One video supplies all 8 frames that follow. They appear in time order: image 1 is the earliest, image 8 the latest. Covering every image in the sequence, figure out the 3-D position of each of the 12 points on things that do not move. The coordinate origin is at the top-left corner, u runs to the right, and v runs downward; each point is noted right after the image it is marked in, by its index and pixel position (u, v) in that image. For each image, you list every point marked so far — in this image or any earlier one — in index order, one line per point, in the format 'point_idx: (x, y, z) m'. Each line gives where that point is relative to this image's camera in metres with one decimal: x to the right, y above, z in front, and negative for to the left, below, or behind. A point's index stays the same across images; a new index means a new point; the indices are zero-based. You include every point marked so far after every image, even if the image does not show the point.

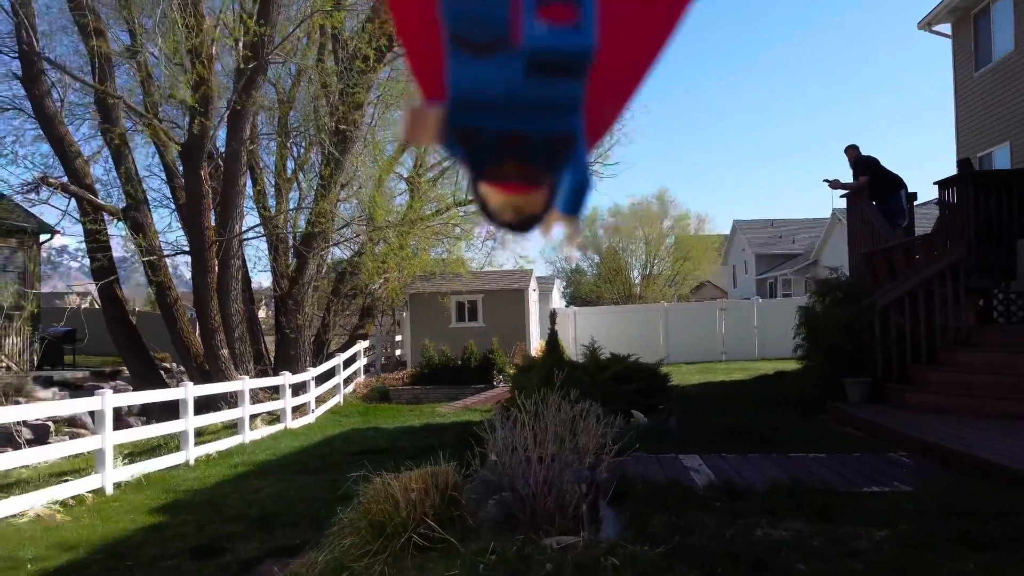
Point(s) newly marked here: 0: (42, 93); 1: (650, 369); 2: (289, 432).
0: (-6.3, +2.6, +10.5) m
1: (+1.1, -0.7, +6.5) m
2: (-2.7, -1.7, +9.4) m
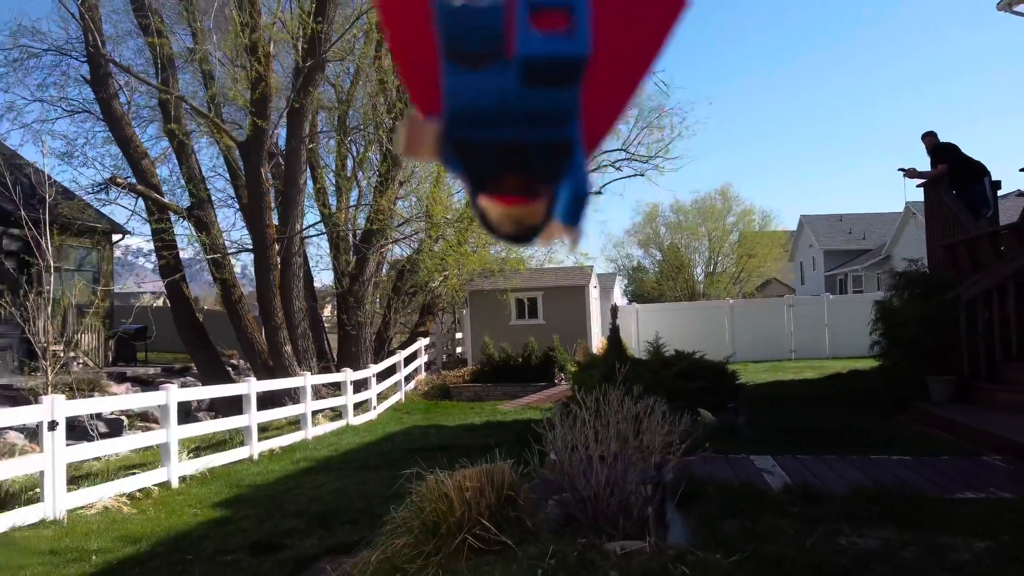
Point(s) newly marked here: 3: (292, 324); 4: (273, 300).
0: (-5.5, +2.6, +10.8) m
1: (+1.6, -0.6, +6.2) m
2: (-1.9, -1.7, +9.5) m
3: (-3.1, -0.5, +11.3) m
4: (-3.3, -0.2, +11.0) m
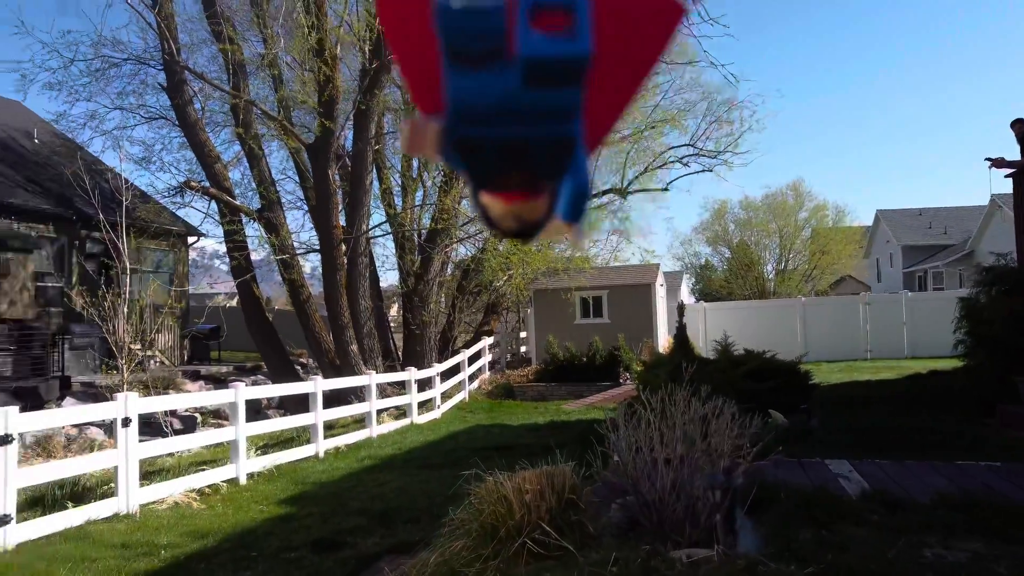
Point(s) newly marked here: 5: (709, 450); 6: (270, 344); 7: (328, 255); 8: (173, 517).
0: (-4.6, +2.6, +11.1) m
1: (+2.1, -0.6, +6.0) m
2: (-1.2, -1.7, +9.5) m
3: (-2.2, -0.5, +11.4) m
4: (-2.4, -0.2, +11.2) m
5: (+0.8, -0.7, +3.3) m
6: (-3.8, -0.9, +12.3) m
7: (-2.5, +0.4, +10.6) m
8: (-2.1, -1.4, +4.9) m
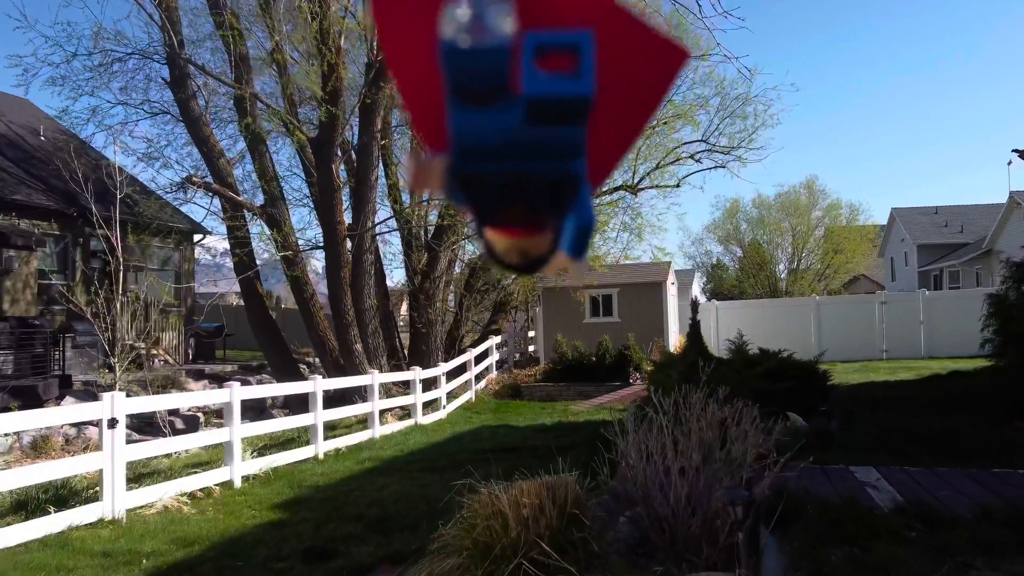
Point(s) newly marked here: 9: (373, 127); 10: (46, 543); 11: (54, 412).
0: (-4.5, +2.7, +10.9) m
1: (+2.1, -0.6, +5.7) m
2: (-1.1, -1.6, +9.3) m
3: (-2.1, -0.5, +11.2) m
4: (-2.3, -0.1, +11.0) m
5: (+0.8, -0.7, +3.0) m
6: (-3.7, -0.9, +12.1) m
7: (-2.4, +0.5, +10.3) m
8: (-2.1, -1.4, +4.7) m
9: (-1.5, +1.7, +8.5) m
10: (-2.5, -1.4, +4.2) m
11: (-2.7, -0.7, +4.7) m
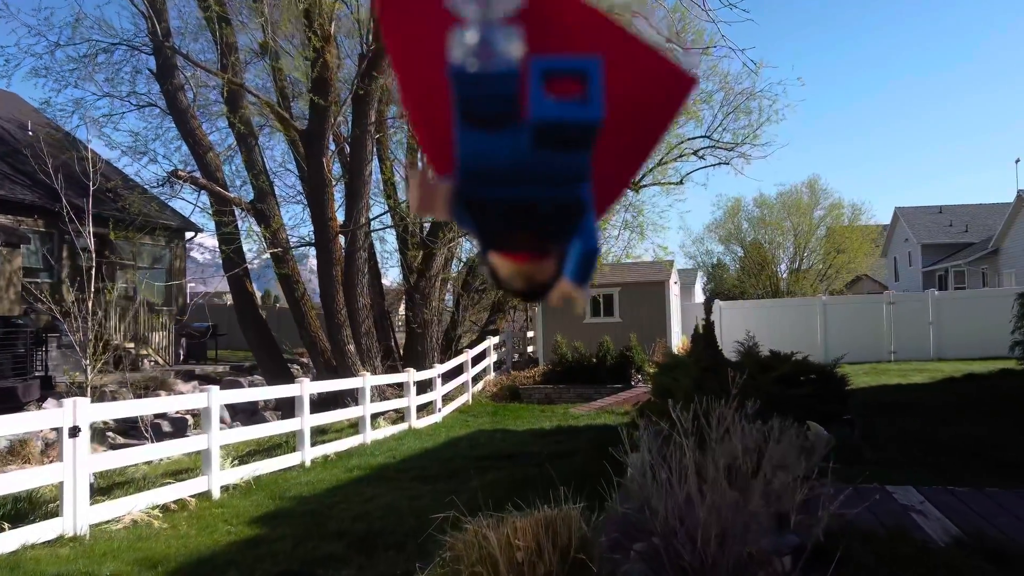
0: (-4.5, +2.7, +10.6) m
1: (+2.1, -0.6, +5.3) m
2: (-1.1, -1.6, +8.9) m
3: (-2.1, -0.5, +10.8) m
4: (-2.4, -0.1, +10.6) m
5: (+0.8, -0.6, +2.7) m
6: (-3.7, -0.8, +11.7) m
7: (-2.4, +0.5, +10.0) m
8: (-2.1, -1.4, +4.3) m
9: (-1.5, +1.8, +8.1) m
10: (-2.5, -1.3, +3.8) m
11: (-2.8, -0.7, +4.3) m
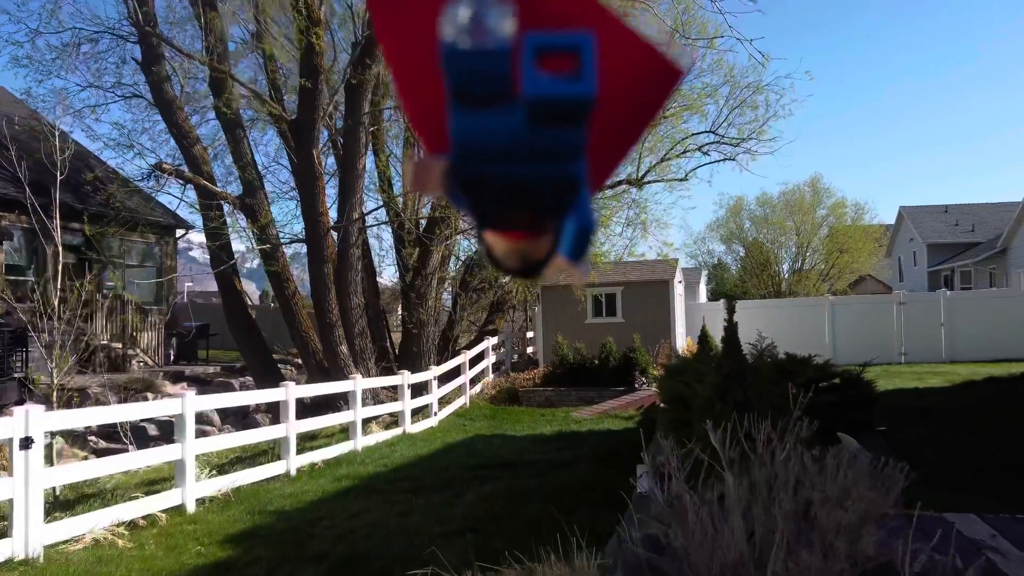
0: (-4.5, +2.7, +10.1) m
1: (+2.1, -0.5, +4.9) m
2: (-1.1, -1.6, +8.5) m
3: (-2.2, -0.4, +10.4) m
4: (-2.4, -0.1, +10.2) m
5: (+0.8, -0.6, +2.3) m
6: (-3.7, -0.8, +11.3) m
7: (-2.4, +0.5, +9.6) m
8: (-2.1, -1.4, +3.9) m
9: (-1.5, +1.8, +7.7) m
10: (-2.5, -1.3, +3.4) m
11: (-2.8, -0.7, +3.9) m
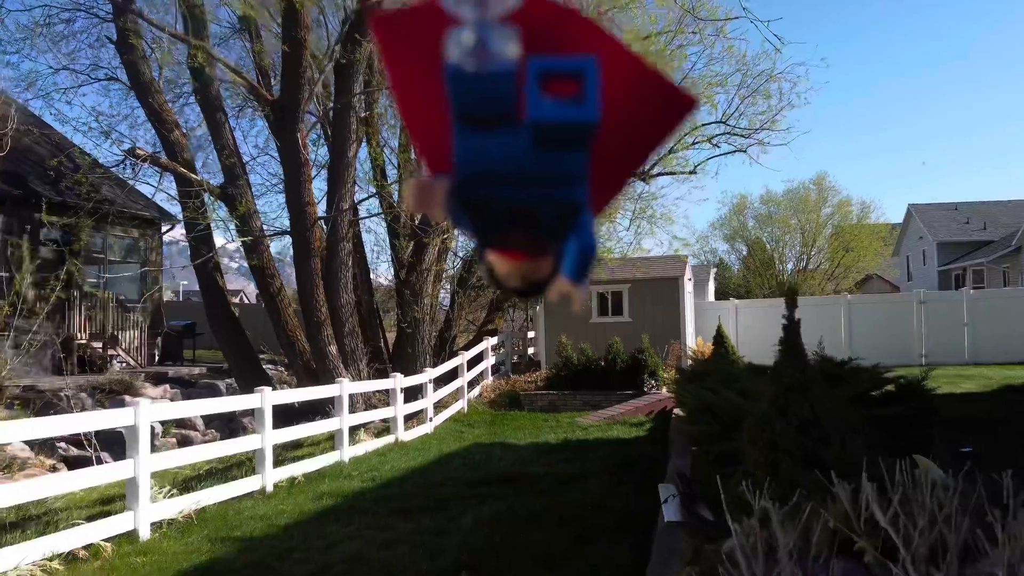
0: (-4.5, +2.8, +9.5) m
1: (+2.1, -0.5, +4.3) m
2: (-1.1, -1.6, +7.8) m
3: (-2.1, -0.4, +9.7) m
4: (-2.3, 0.0, +9.5) m
5: (+0.8, -0.6, +1.6) m
6: (-3.7, -0.8, +10.6) m
7: (-2.4, +0.6, +8.9) m
8: (-2.1, -1.3, +3.2) m
9: (-1.5, +1.8, +7.0) m
10: (-2.5, -1.3, +2.7) m
11: (-2.7, -0.7, +3.2) m
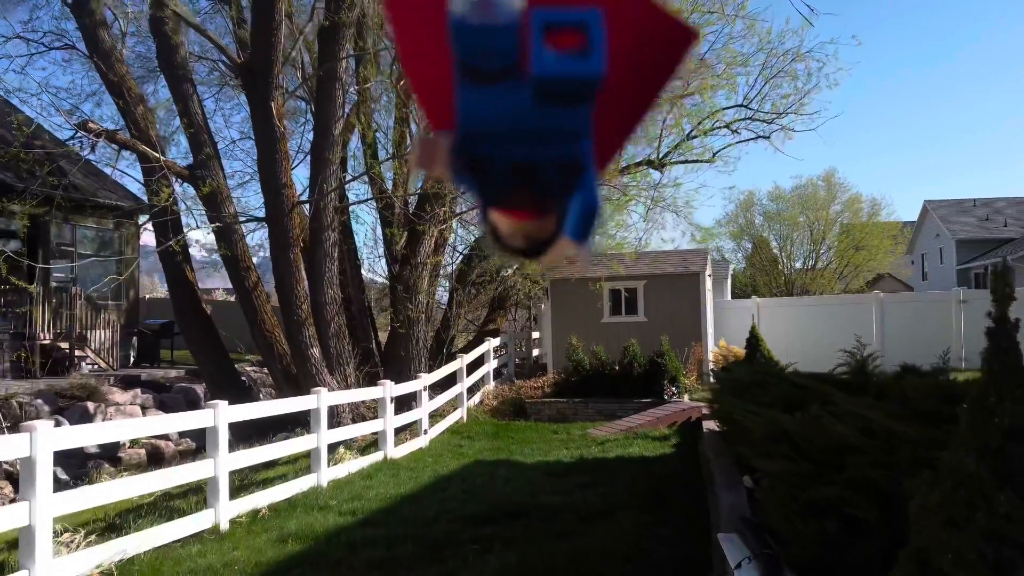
0: (-4.4, +2.8, +8.4) m
1: (+2.2, -0.5, +3.2) m
2: (-1.1, -1.5, +6.8) m
3: (-2.1, -0.3, +8.7) m
4: (-2.3, 0.0, +8.4) m
5: (+0.9, -0.5, +0.5) m
6: (-3.6, -0.7, +9.6) m
7: (-2.3, +0.6, +7.8) m
8: (-2.0, -1.3, +2.2) m
9: (-1.4, +1.9, +6.0) m
10: (-2.4, -1.2, +1.7) m
11: (-2.7, -0.6, +2.2) m
